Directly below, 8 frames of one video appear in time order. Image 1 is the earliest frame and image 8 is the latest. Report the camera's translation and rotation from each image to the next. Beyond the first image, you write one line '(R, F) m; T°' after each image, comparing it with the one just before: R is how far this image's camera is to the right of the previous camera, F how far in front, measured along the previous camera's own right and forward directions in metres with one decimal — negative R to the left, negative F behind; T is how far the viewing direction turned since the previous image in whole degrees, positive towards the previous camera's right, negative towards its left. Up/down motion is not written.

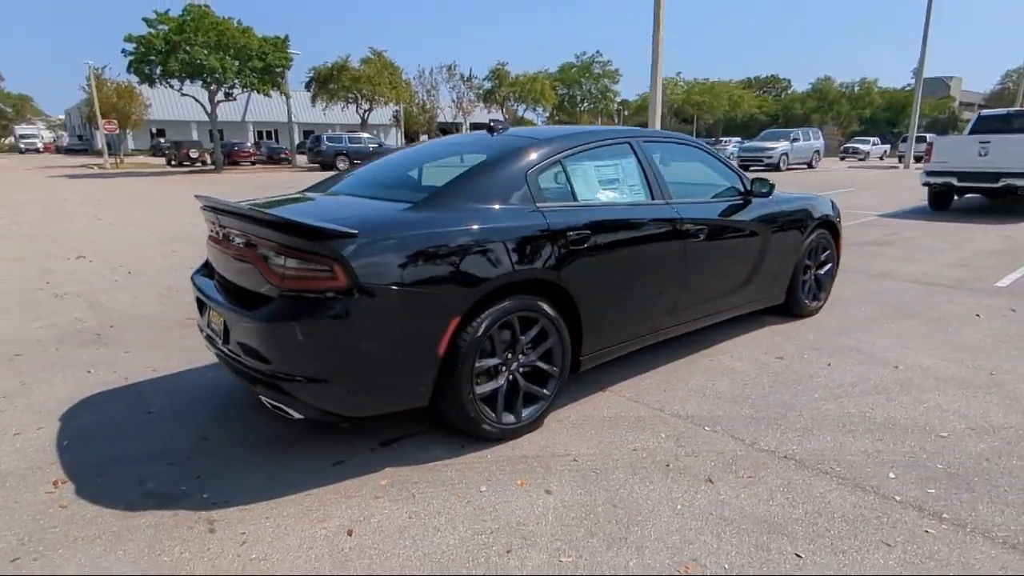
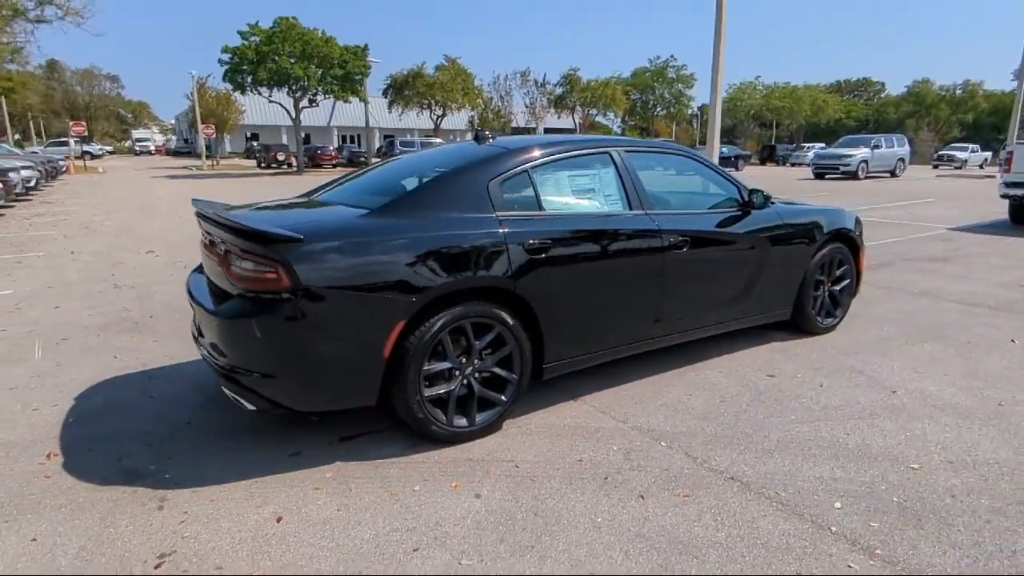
(+0.7, 0.0) m; -7°
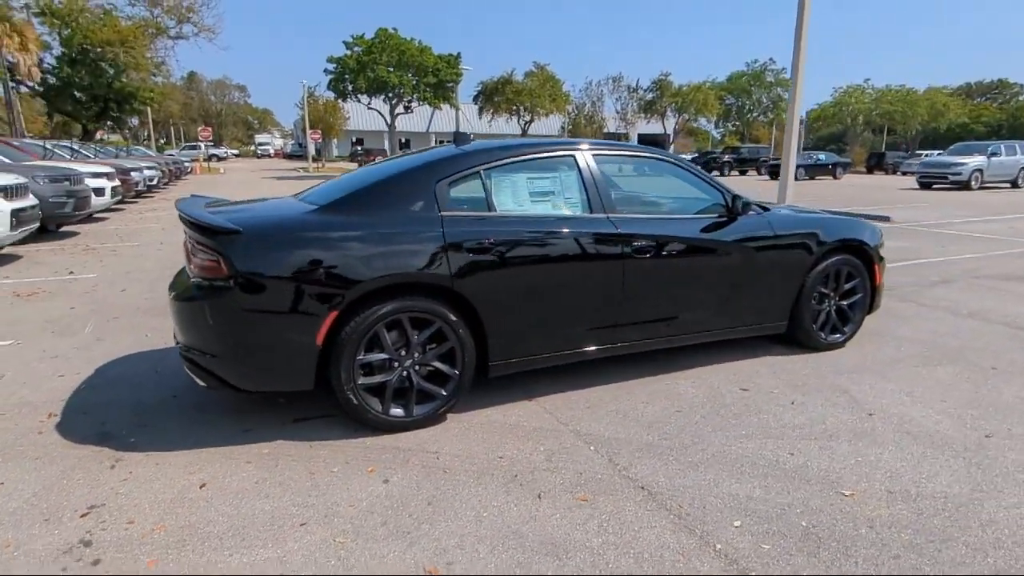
(+0.9, 0.0) m; -9°
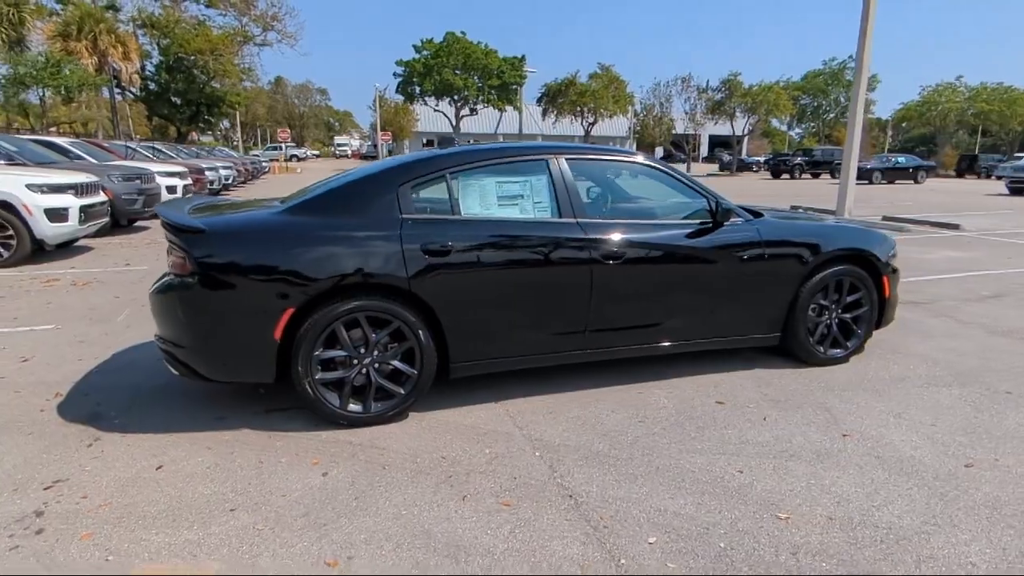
(+0.6, 0.0) m; -7°
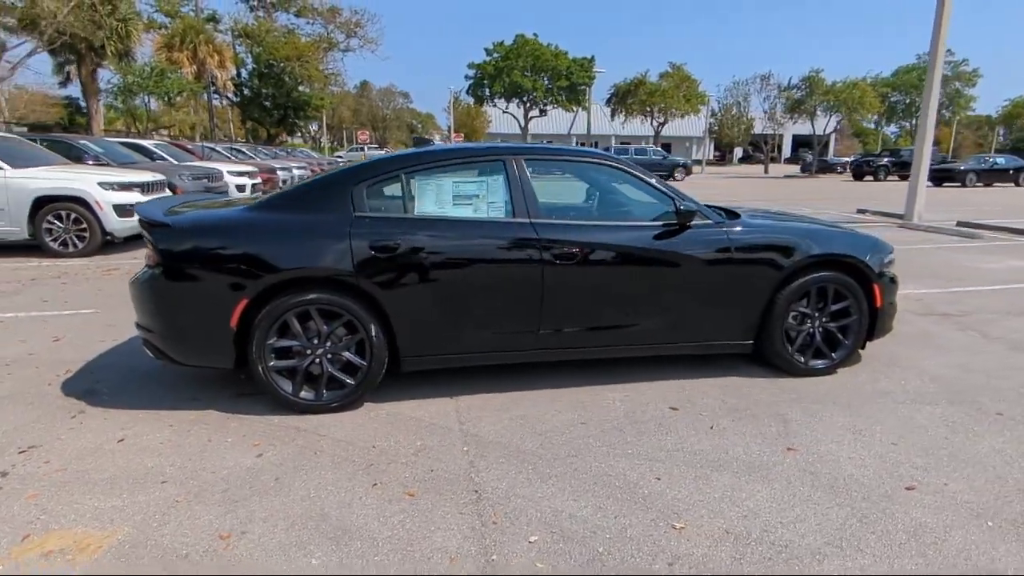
(+0.8, 0.0) m; -7°
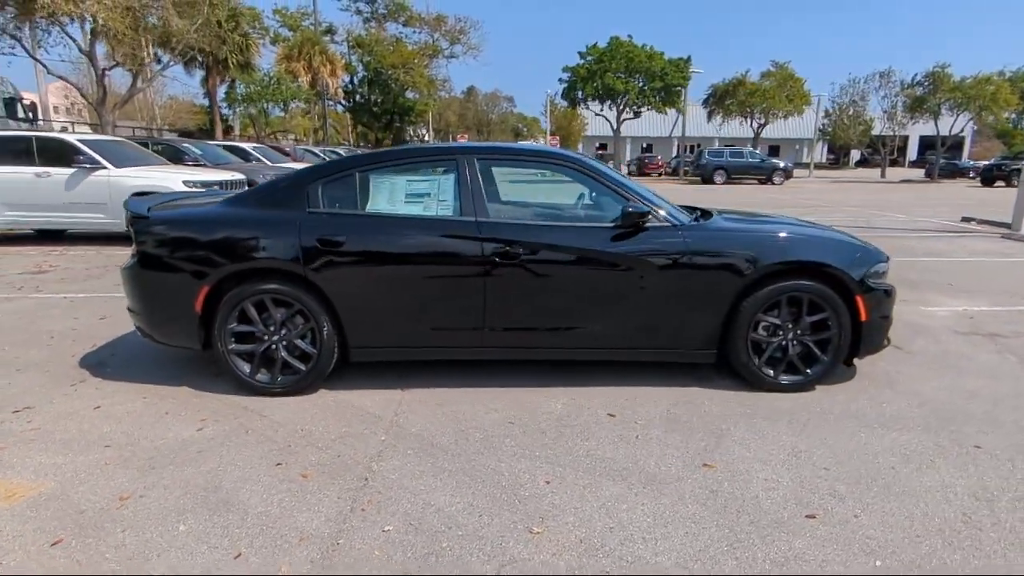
(+1.0, +0.1) m; -10°
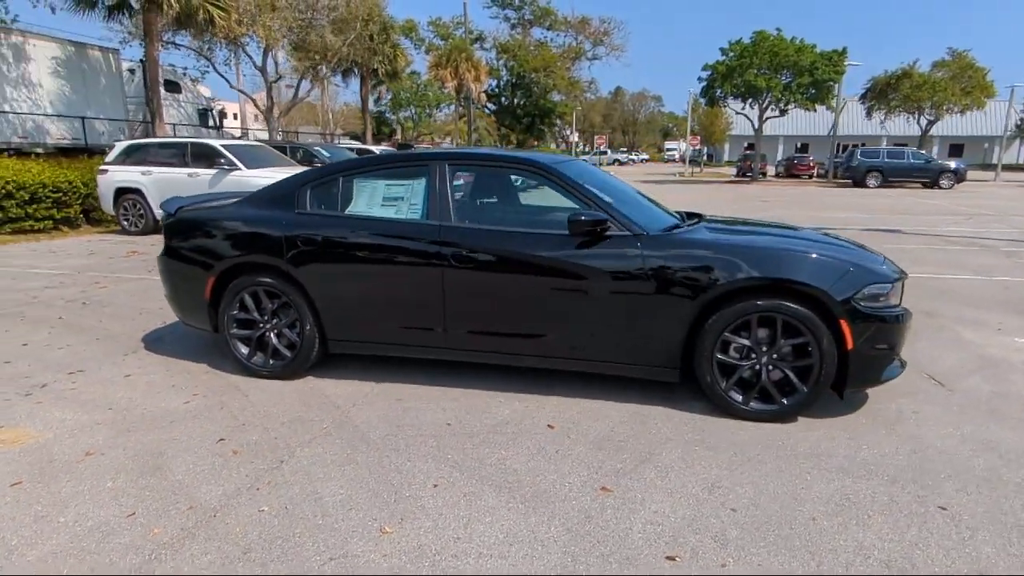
(+1.2, +0.1) m; -14°
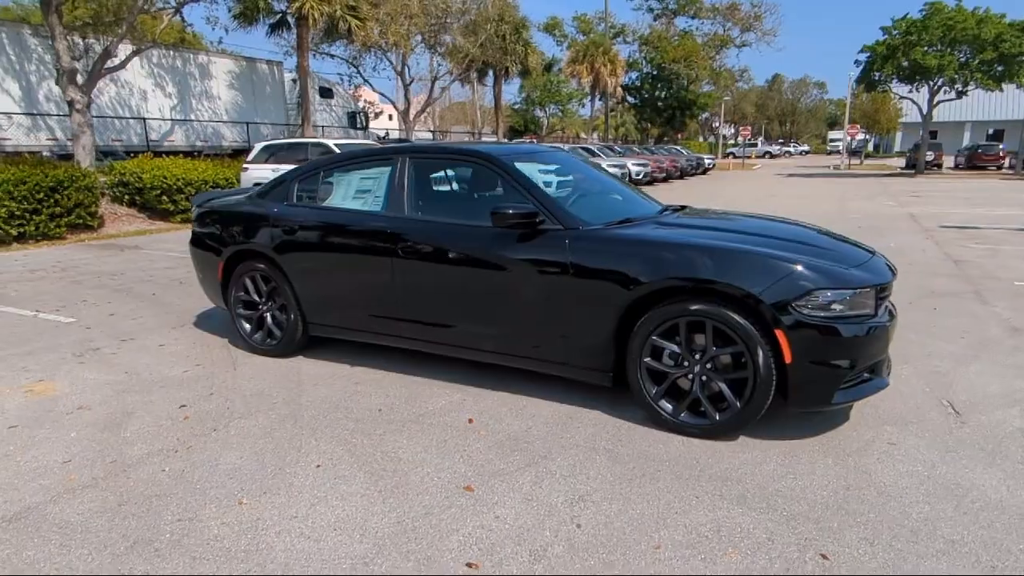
(+1.2, +0.2) m; -14°
